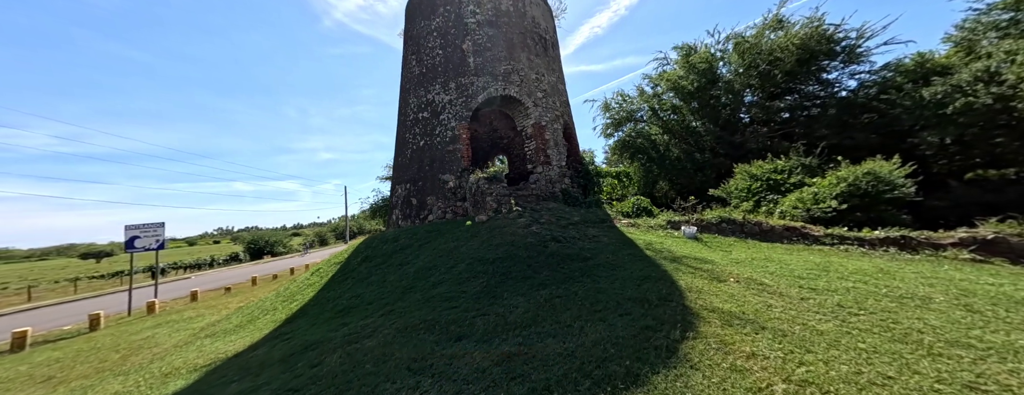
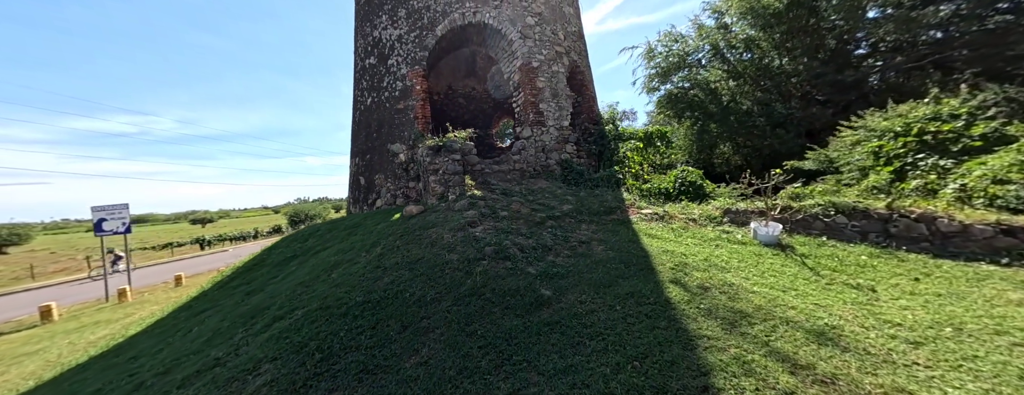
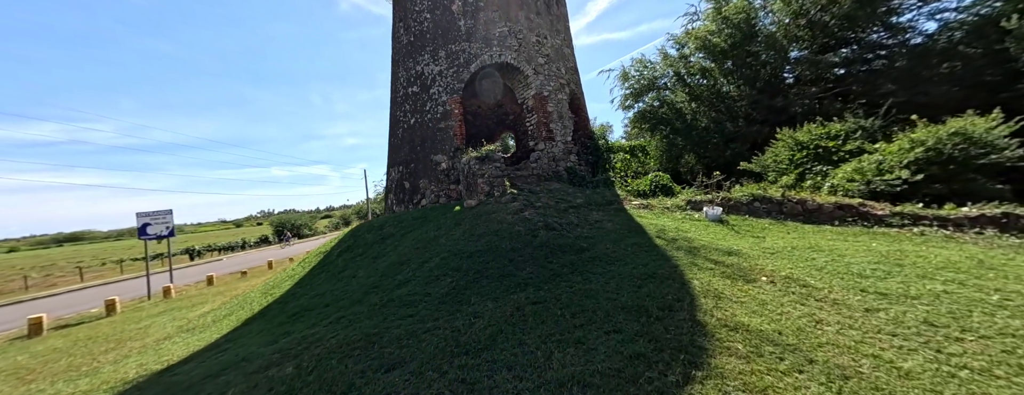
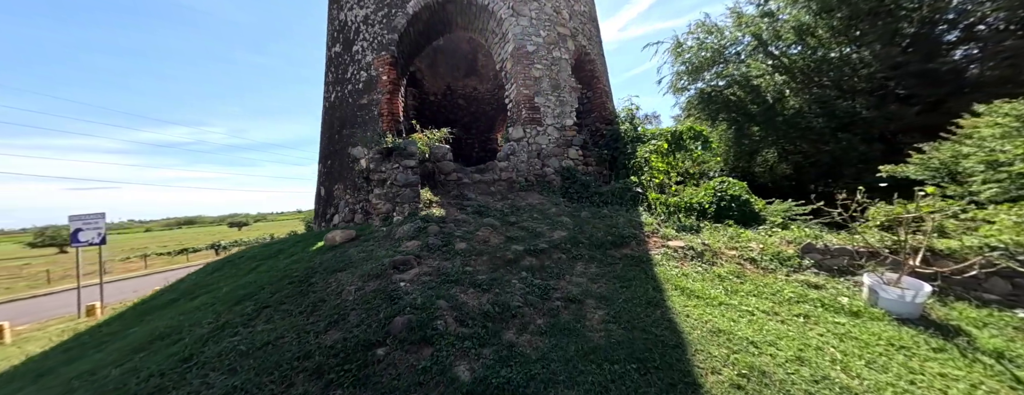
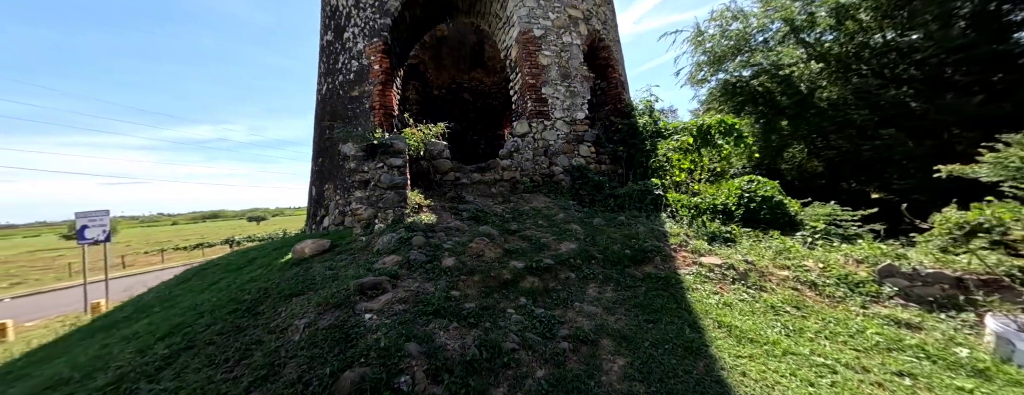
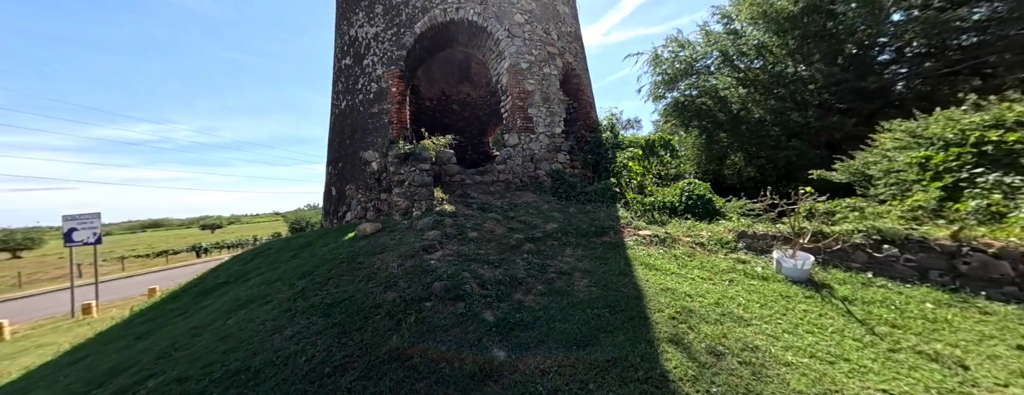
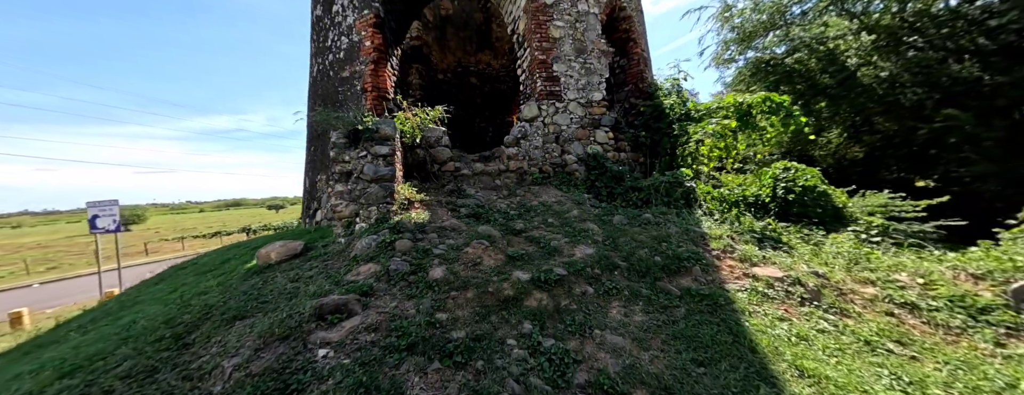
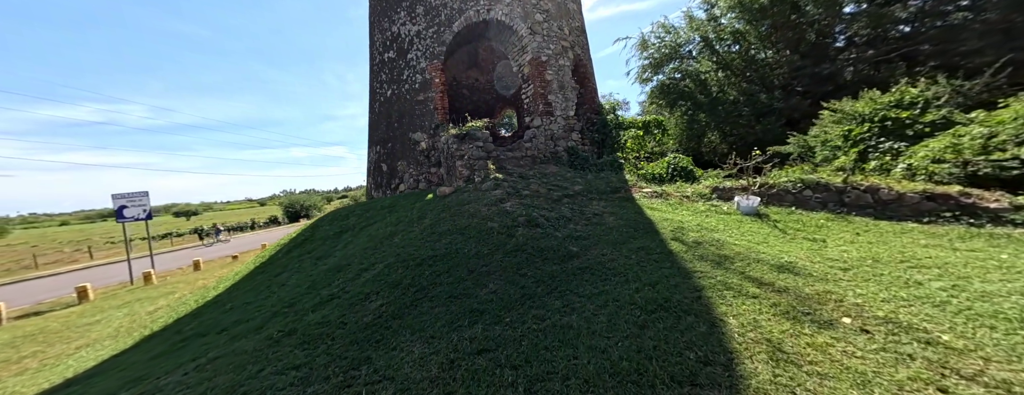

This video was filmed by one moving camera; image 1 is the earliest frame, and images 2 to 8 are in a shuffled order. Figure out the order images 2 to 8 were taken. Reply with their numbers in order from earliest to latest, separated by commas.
3, 8, 2, 6, 4, 5, 7
